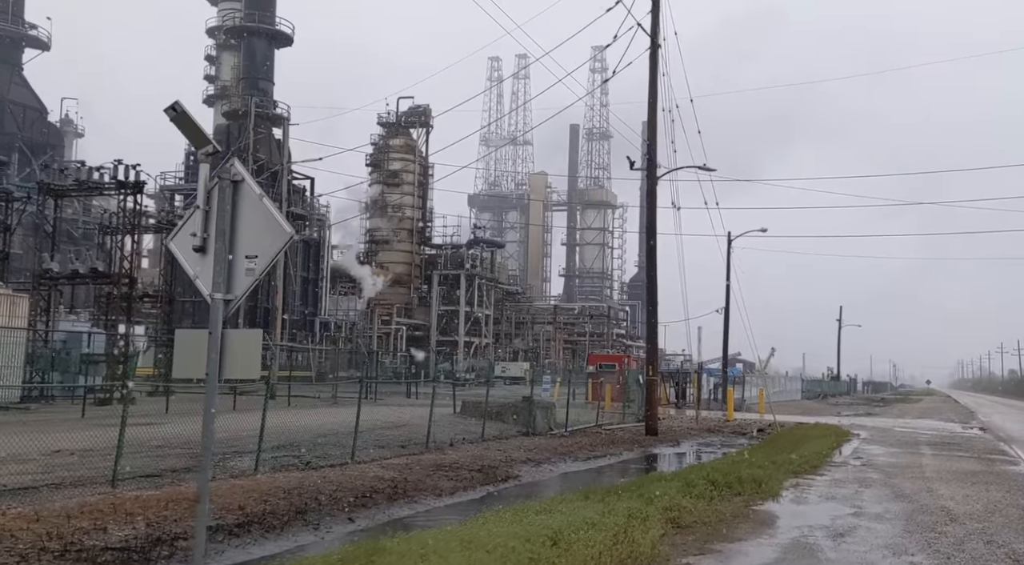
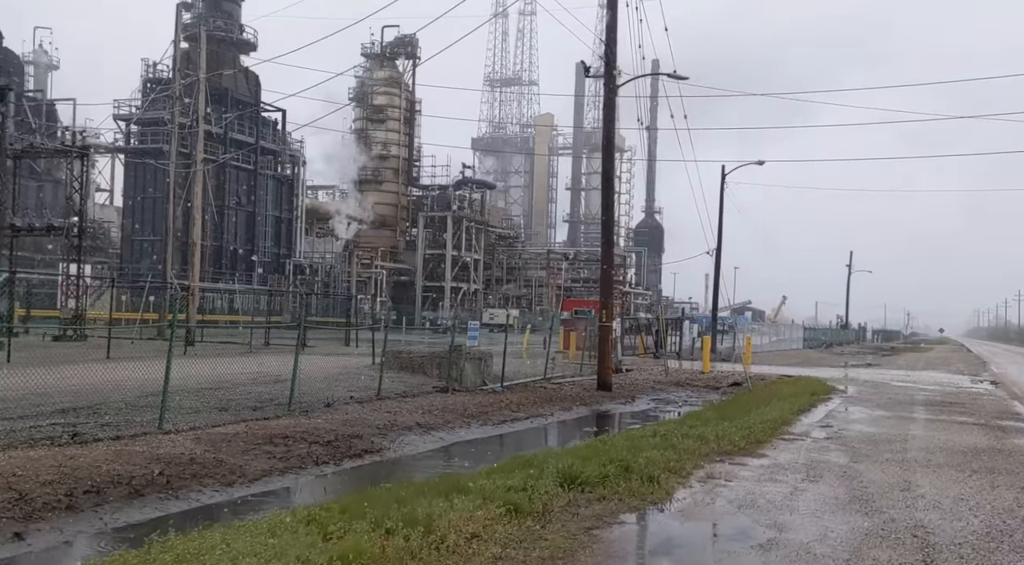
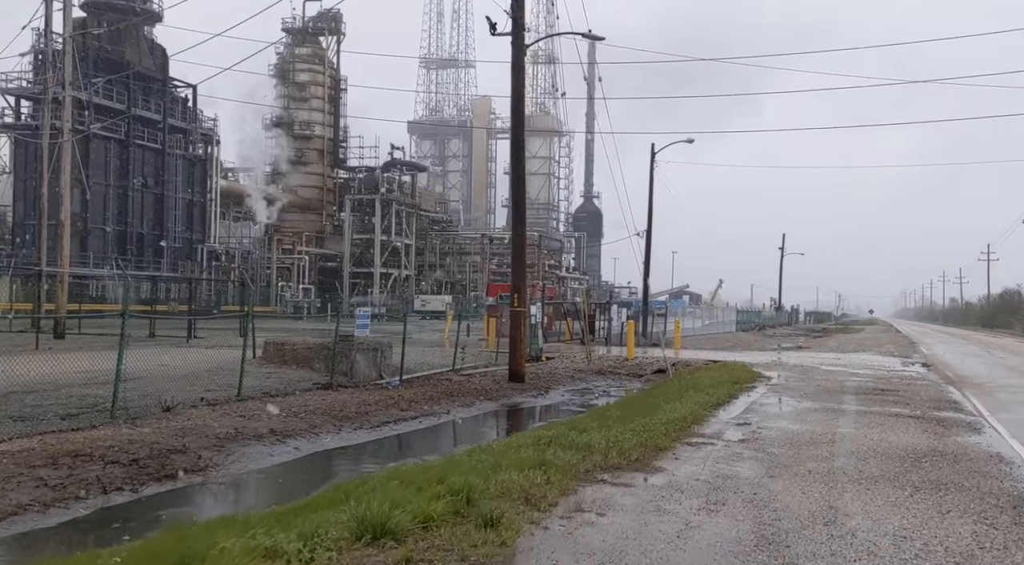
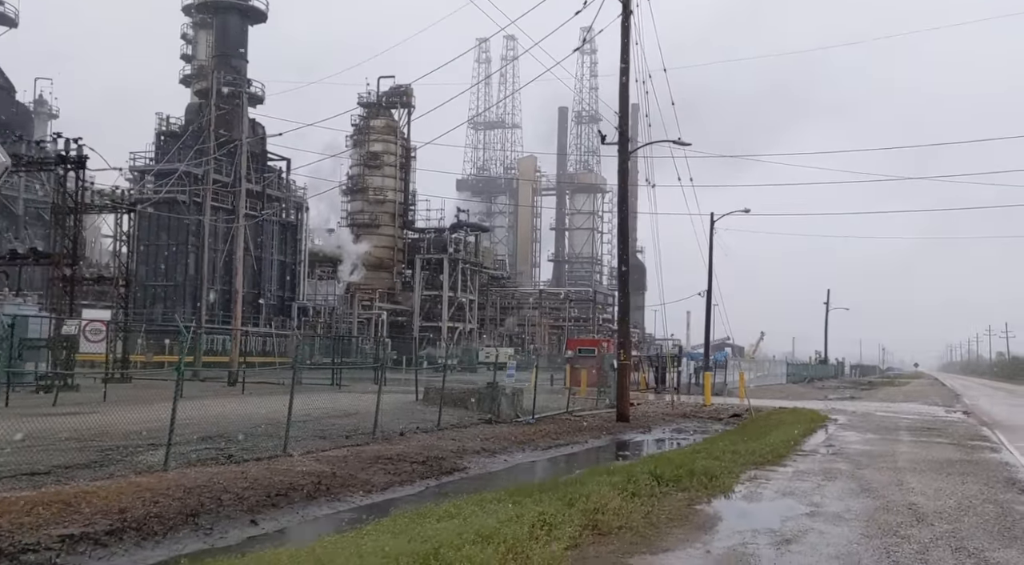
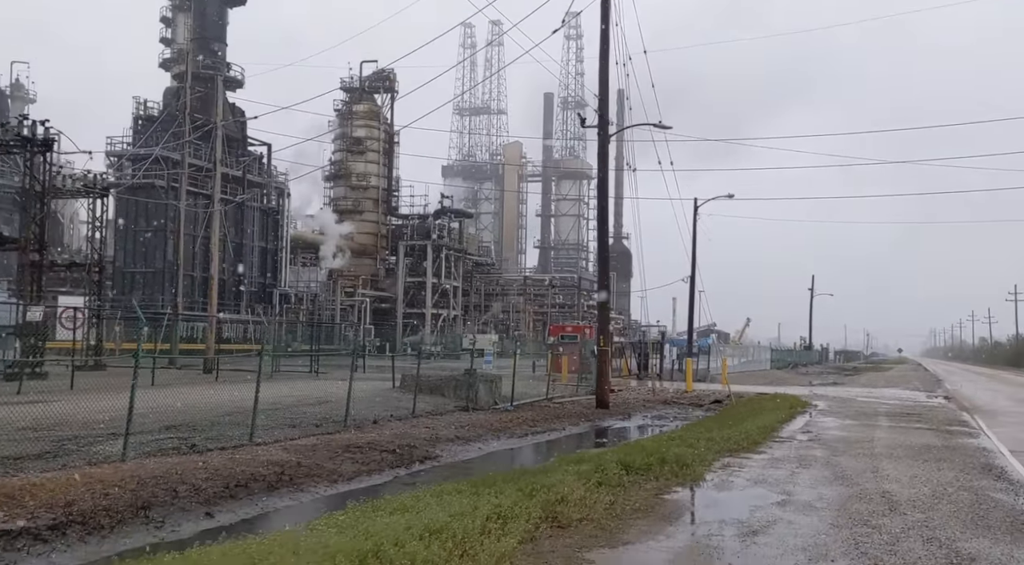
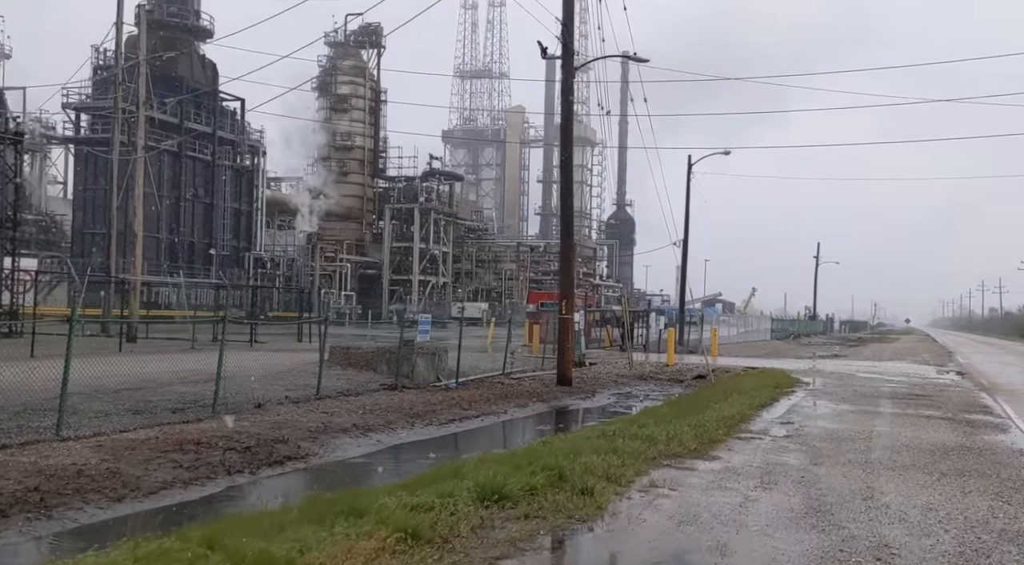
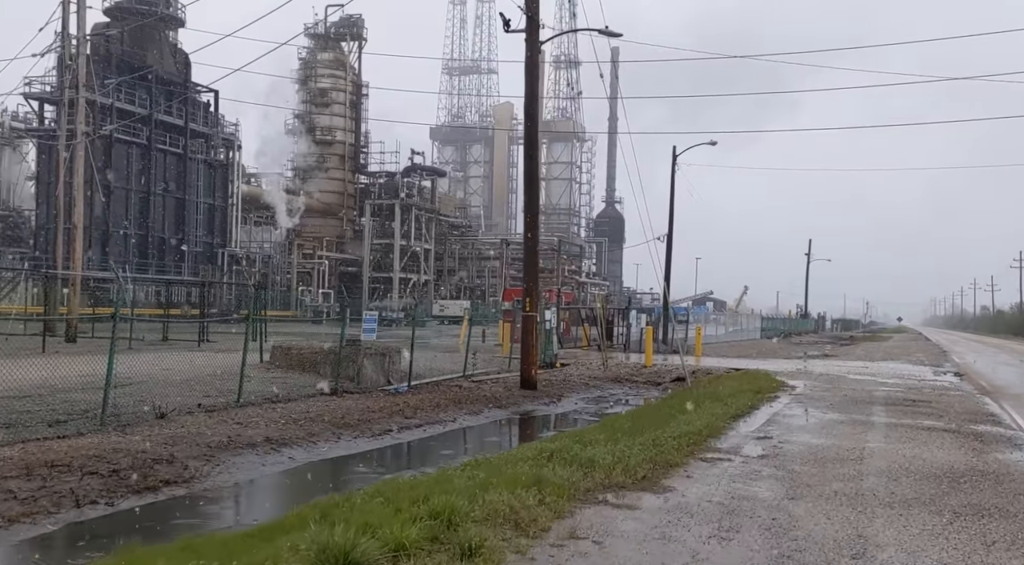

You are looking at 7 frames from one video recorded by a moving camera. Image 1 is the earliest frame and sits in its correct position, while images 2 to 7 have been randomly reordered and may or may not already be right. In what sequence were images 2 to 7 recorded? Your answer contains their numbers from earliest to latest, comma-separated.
4, 5, 2, 6, 3, 7
